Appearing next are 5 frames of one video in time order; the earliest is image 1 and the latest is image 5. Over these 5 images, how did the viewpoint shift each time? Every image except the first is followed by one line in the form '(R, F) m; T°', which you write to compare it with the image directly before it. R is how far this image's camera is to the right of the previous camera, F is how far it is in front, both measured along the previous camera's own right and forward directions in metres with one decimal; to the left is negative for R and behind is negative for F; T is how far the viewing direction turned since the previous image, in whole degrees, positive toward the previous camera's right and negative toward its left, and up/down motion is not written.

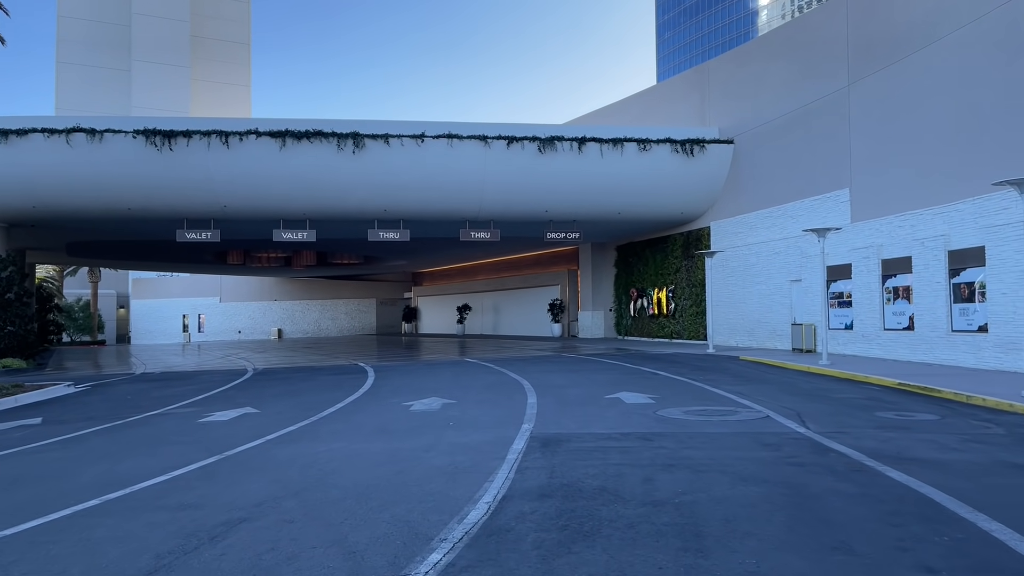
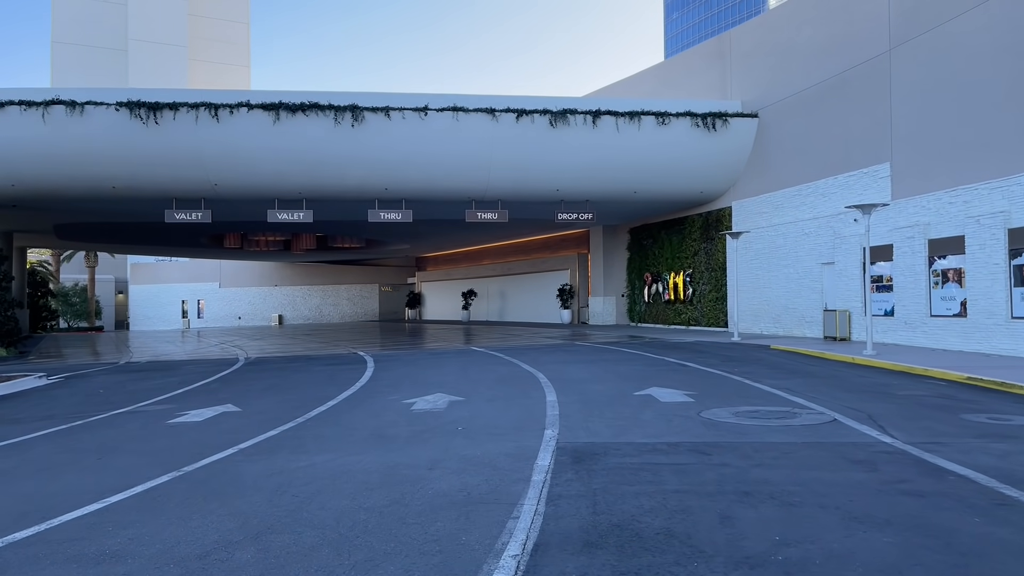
(-0.2, +1.6) m; 0°
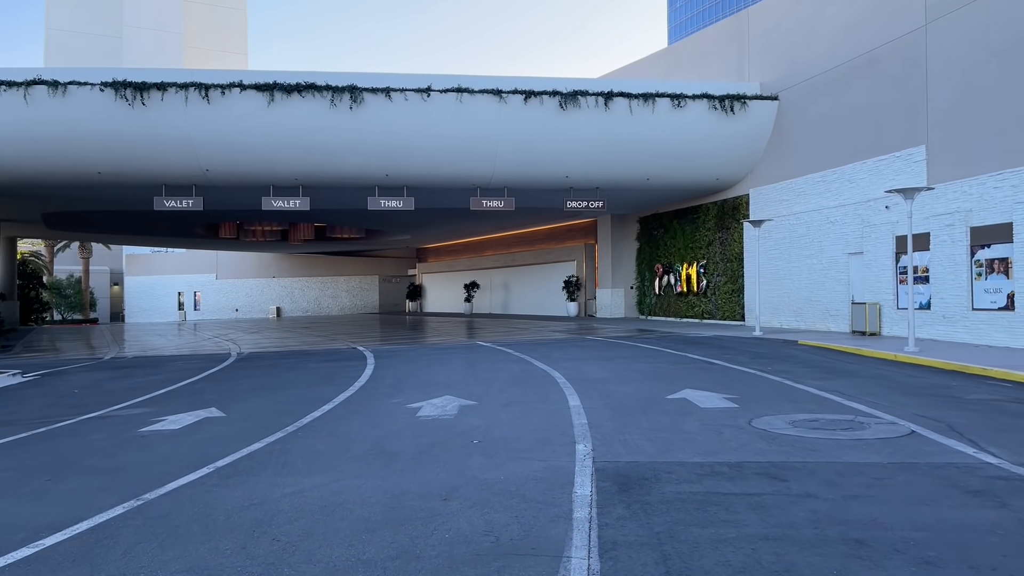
(-0.2, +1.3) m; 0°
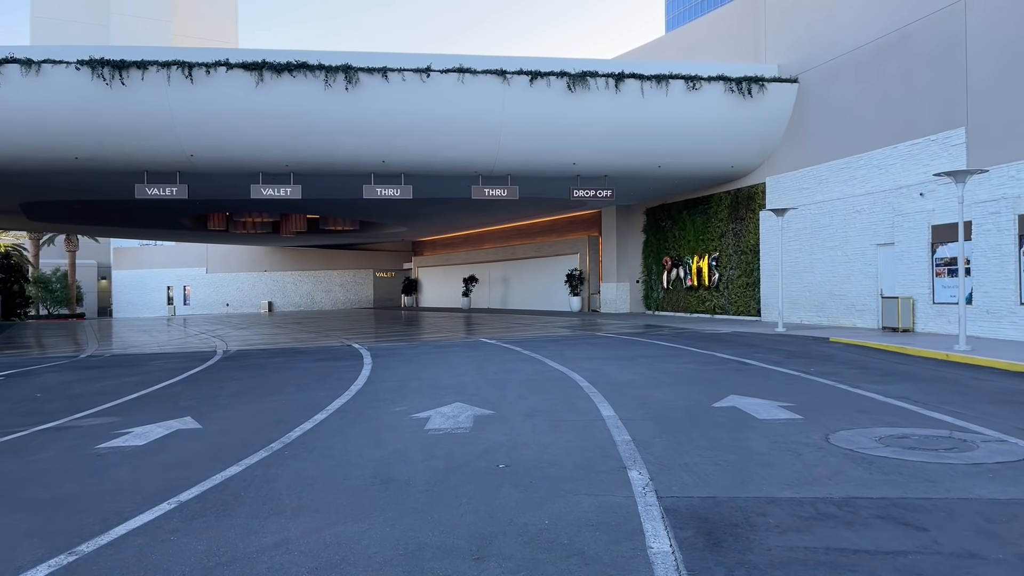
(-0.3, +1.4) m; 0°
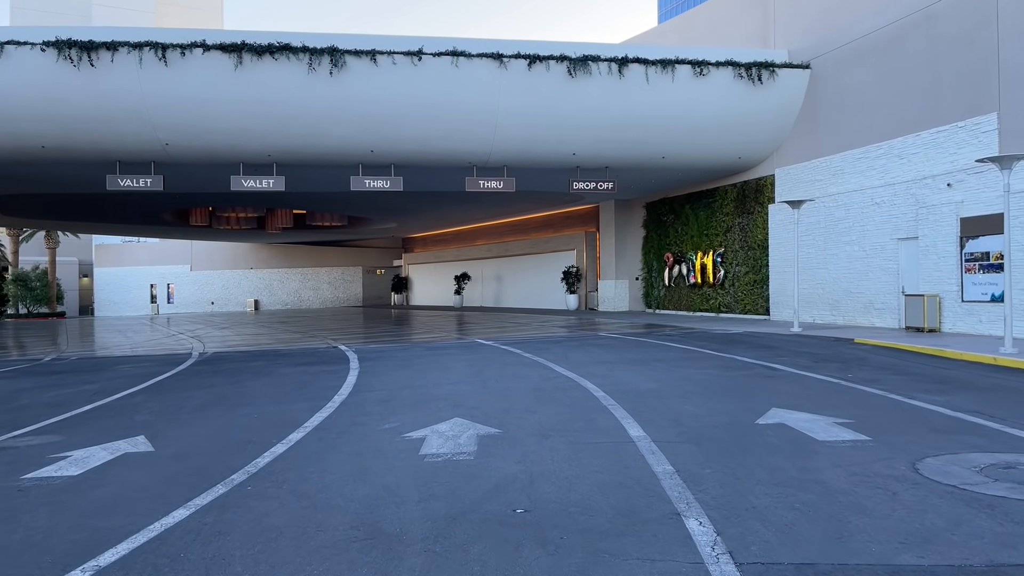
(-0.2, +1.3) m; +1°
